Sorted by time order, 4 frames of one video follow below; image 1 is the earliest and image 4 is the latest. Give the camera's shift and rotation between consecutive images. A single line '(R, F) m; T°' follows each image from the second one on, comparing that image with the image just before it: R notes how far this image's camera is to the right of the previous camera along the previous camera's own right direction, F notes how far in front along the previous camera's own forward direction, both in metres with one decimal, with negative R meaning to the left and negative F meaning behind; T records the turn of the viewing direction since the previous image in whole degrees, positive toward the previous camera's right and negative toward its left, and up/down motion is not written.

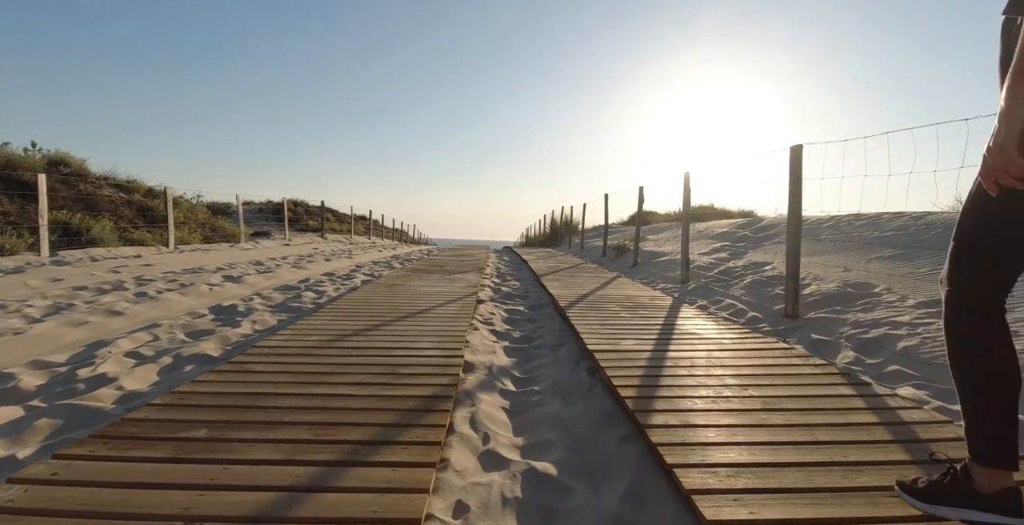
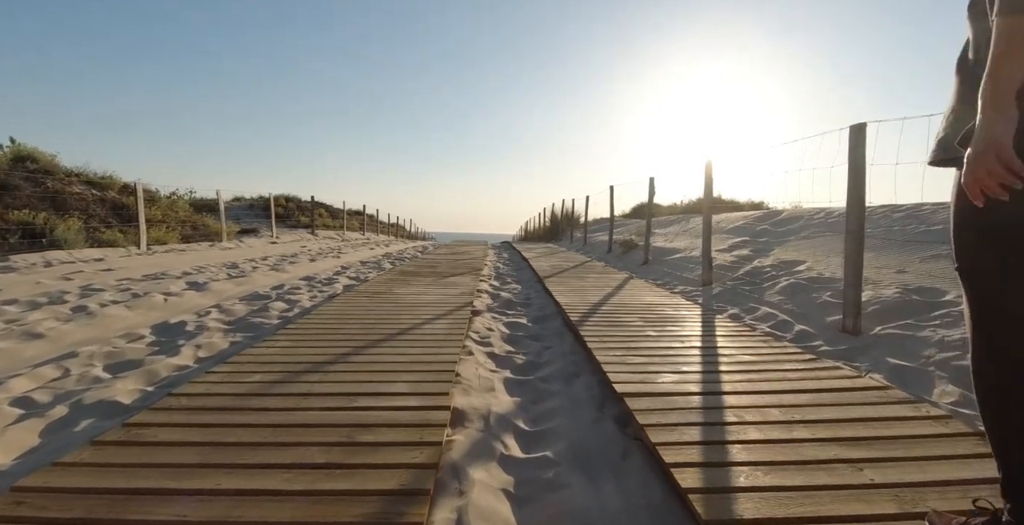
(0.0, +0.7) m; 0°
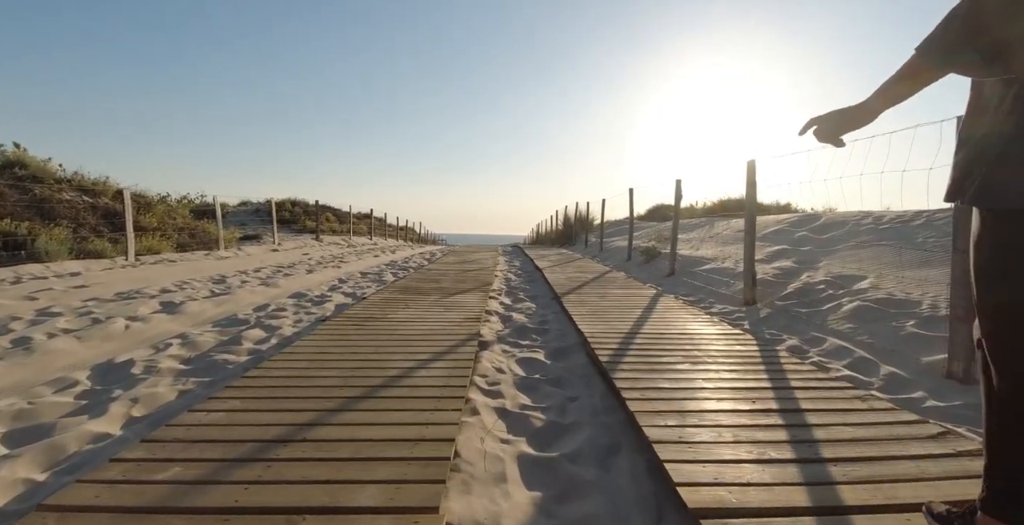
(0.0, +0.7) m; -1°
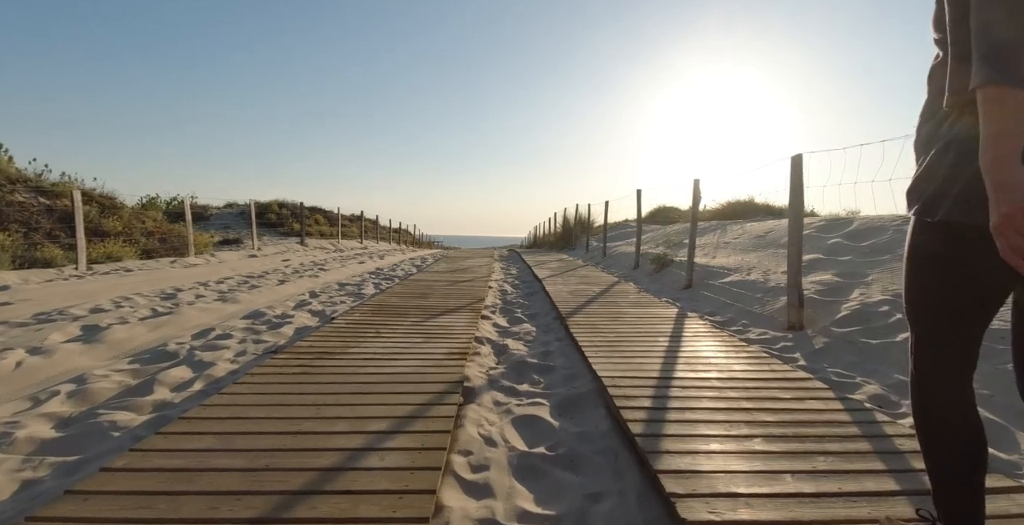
(0.0, +0.8) m; 0°
